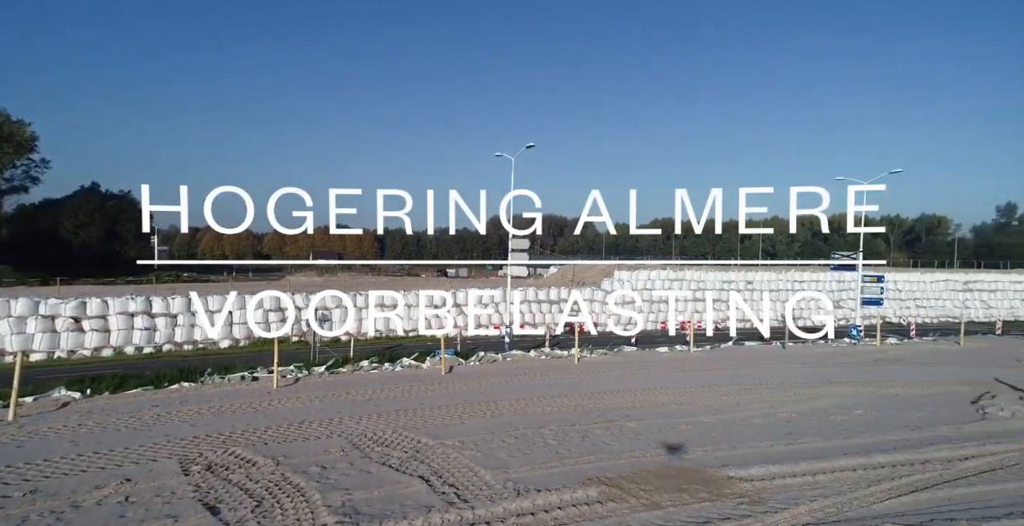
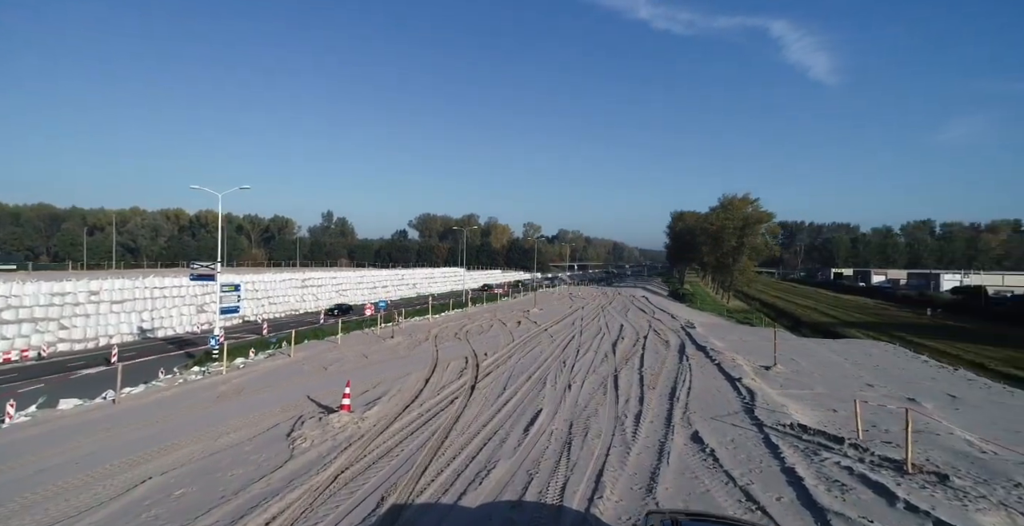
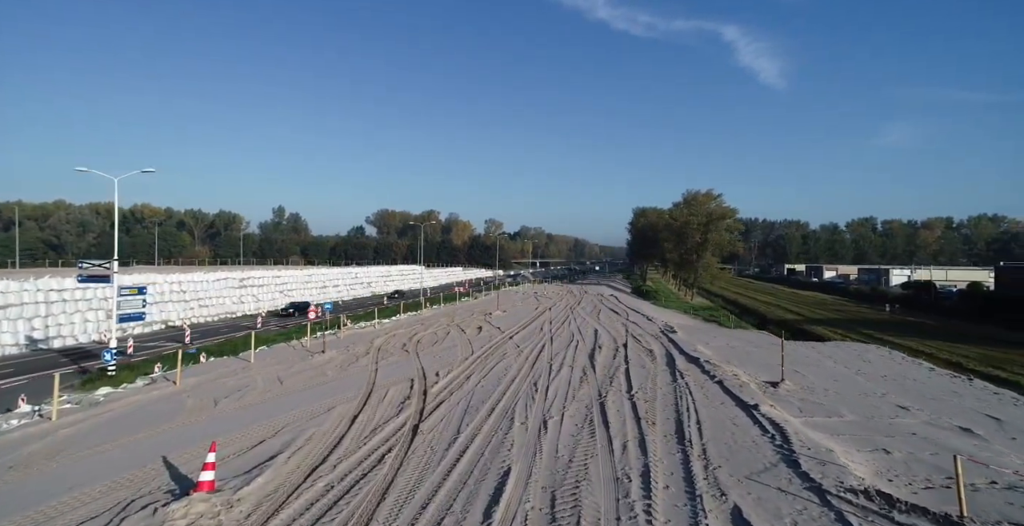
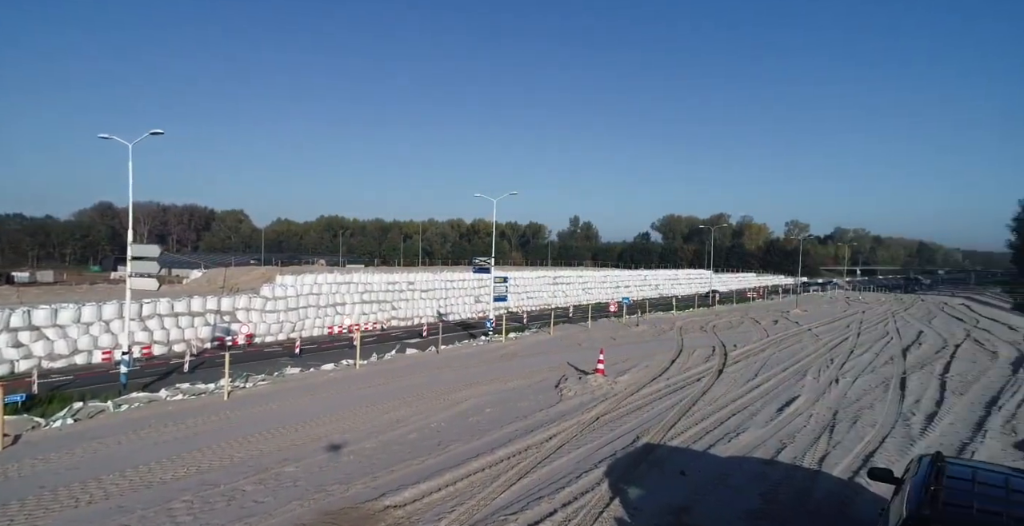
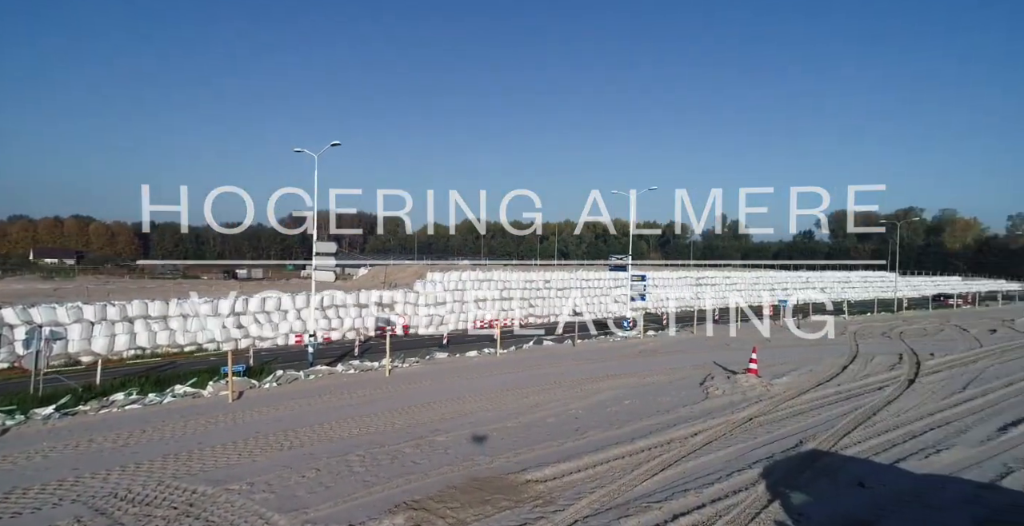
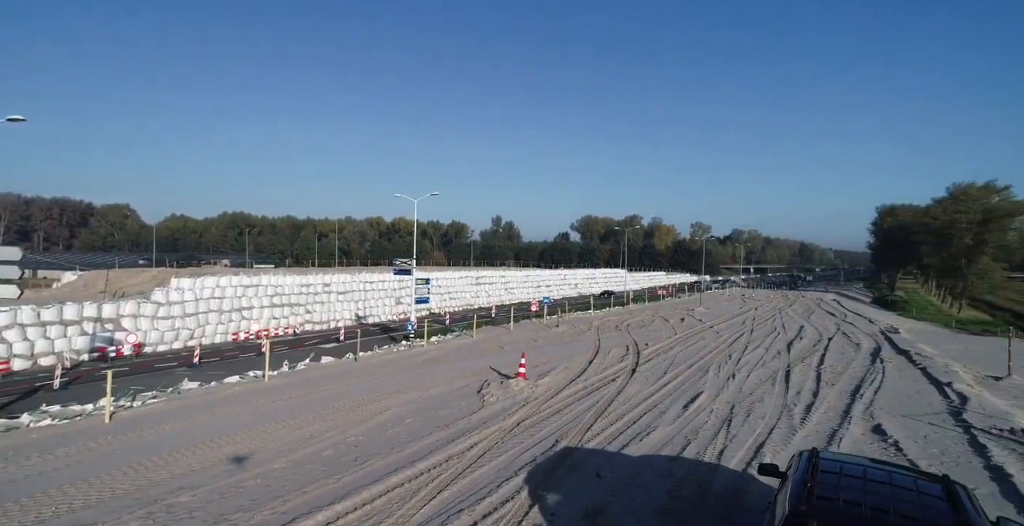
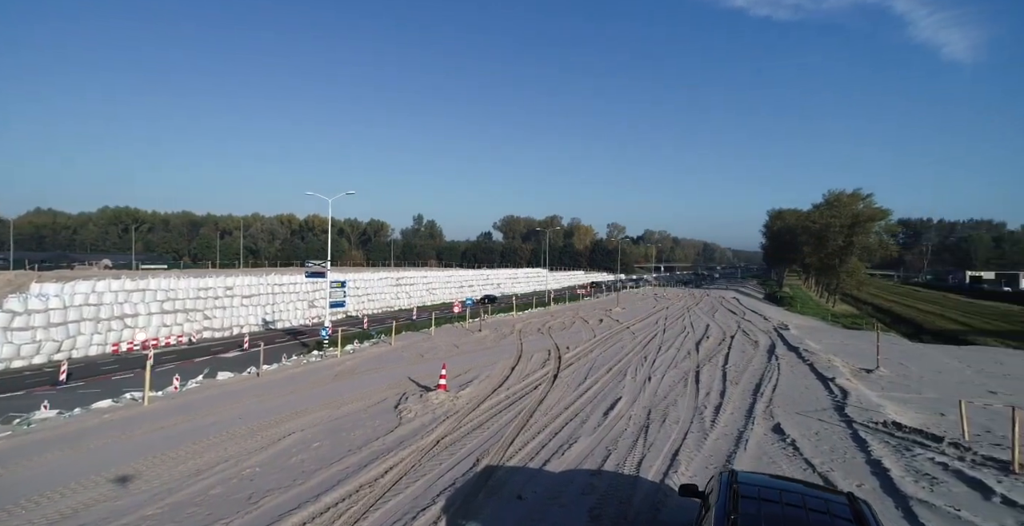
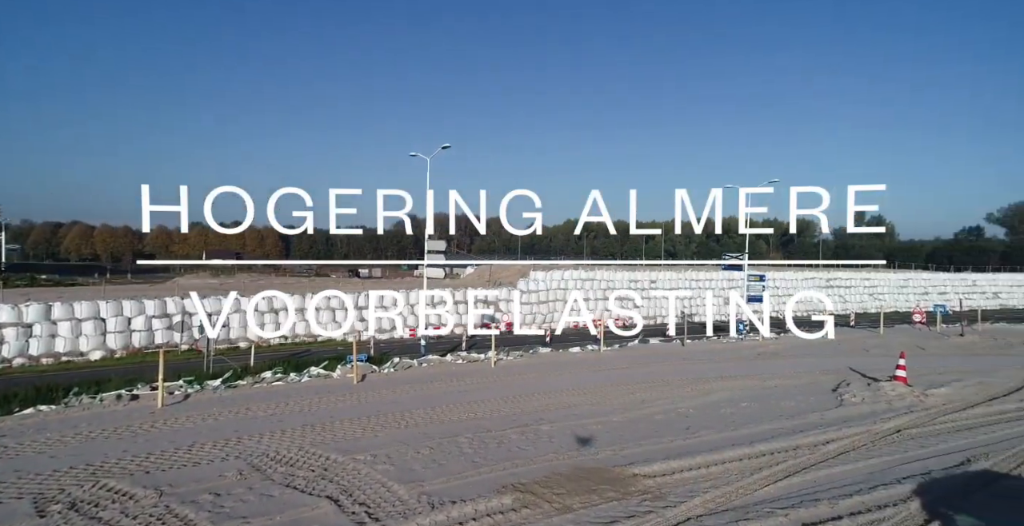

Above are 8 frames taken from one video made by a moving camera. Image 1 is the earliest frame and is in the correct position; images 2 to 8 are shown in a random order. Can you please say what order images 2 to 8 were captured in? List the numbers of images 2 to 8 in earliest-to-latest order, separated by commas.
8, 5, 4, 6, 7, 2, 3
